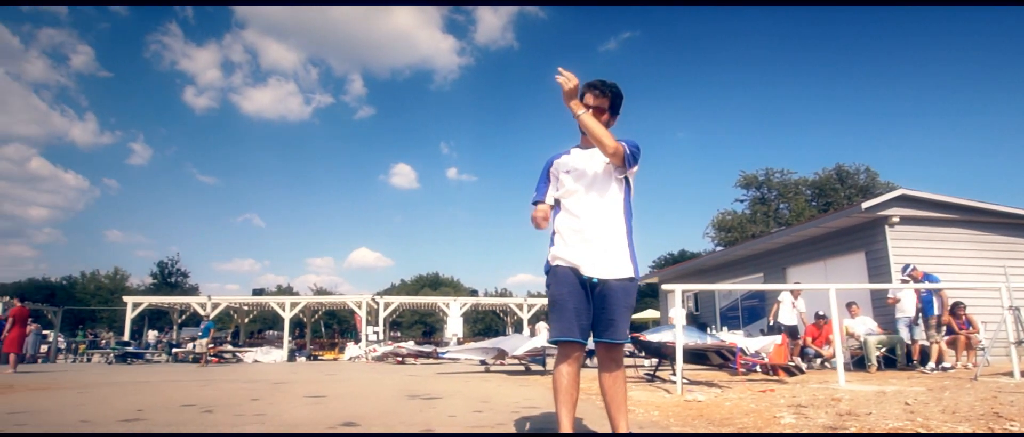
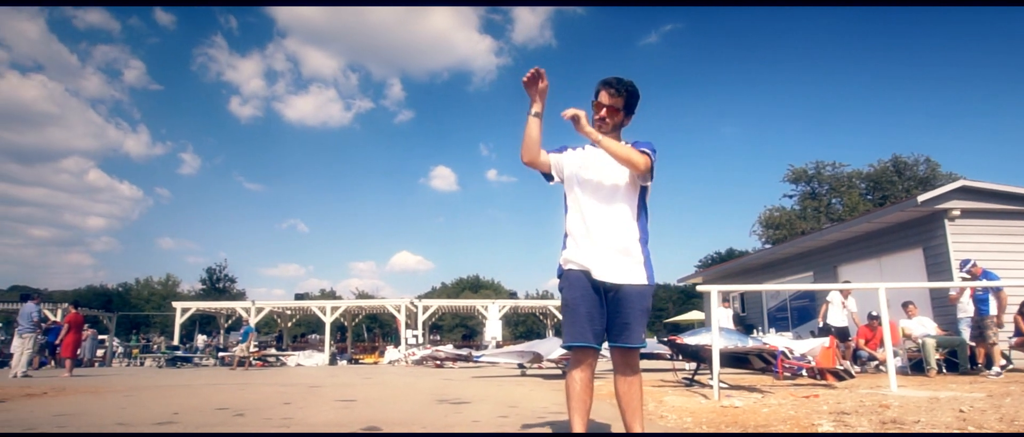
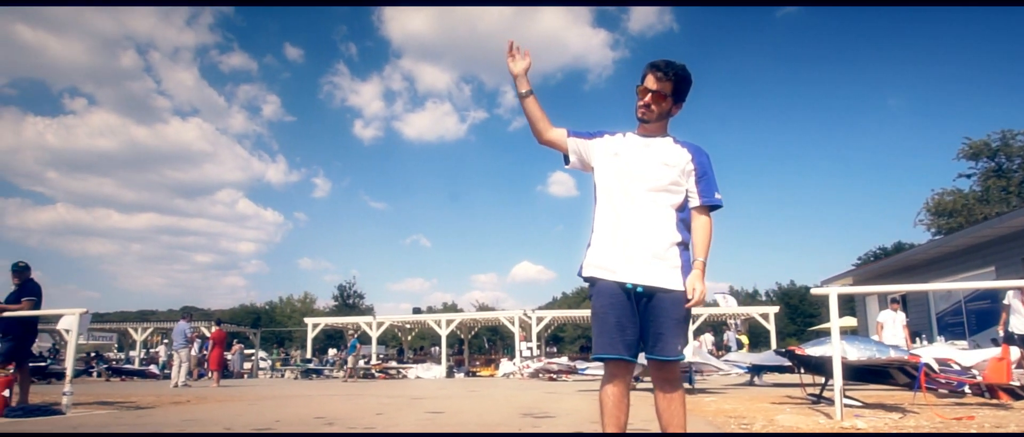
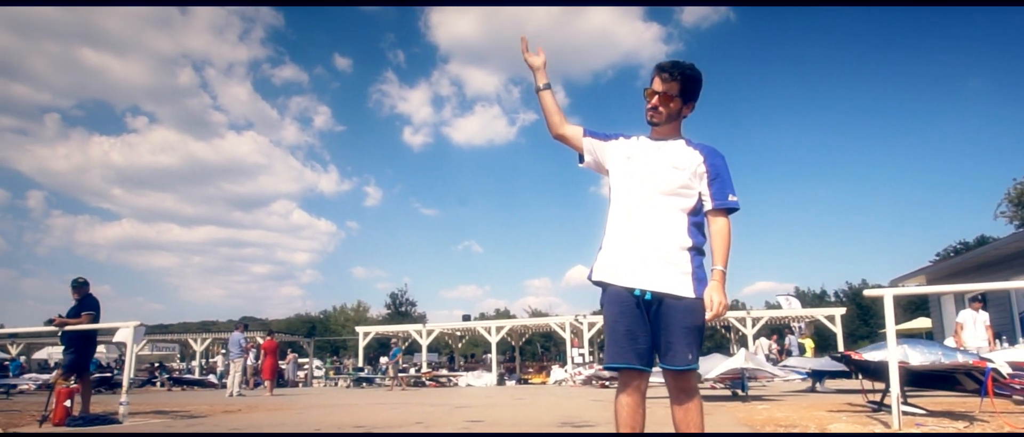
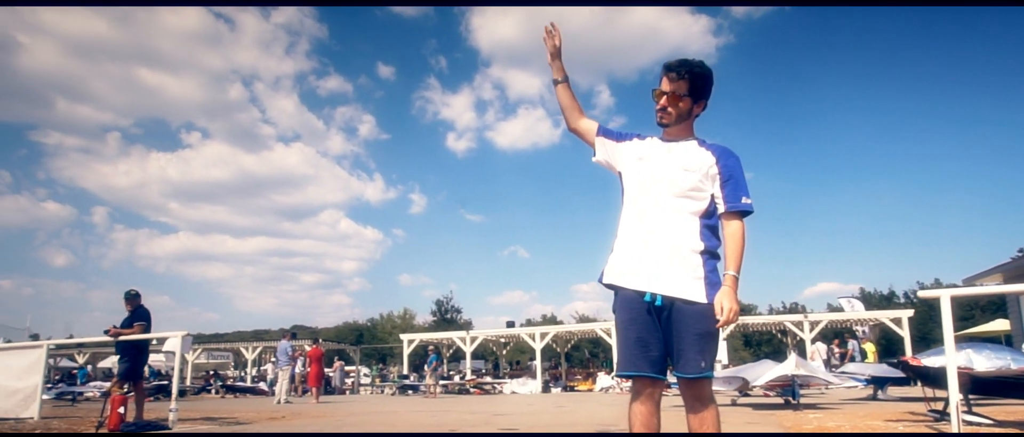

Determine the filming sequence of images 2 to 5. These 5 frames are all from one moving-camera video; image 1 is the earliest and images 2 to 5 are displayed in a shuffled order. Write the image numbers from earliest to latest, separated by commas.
2, 3, 4, 5
